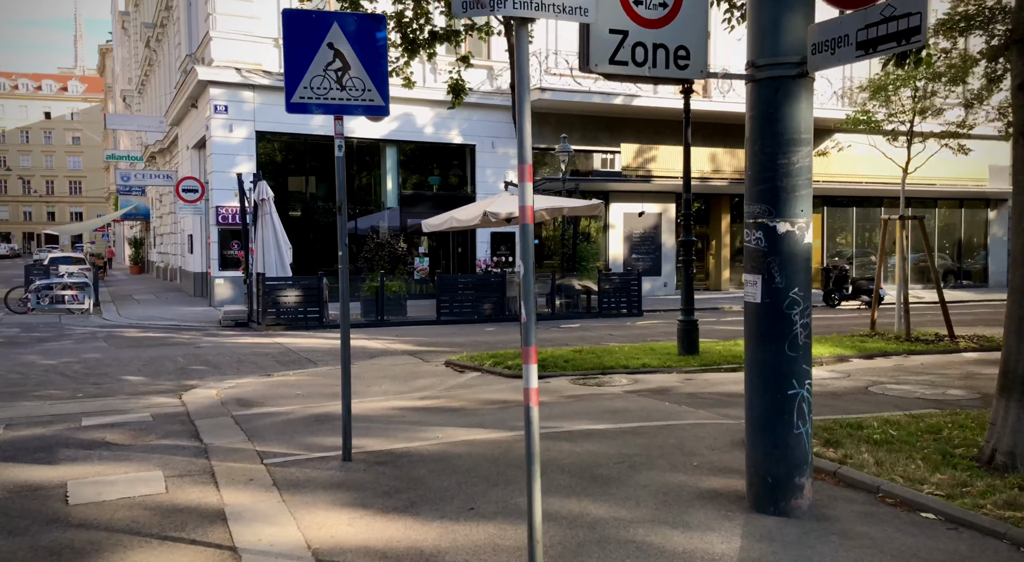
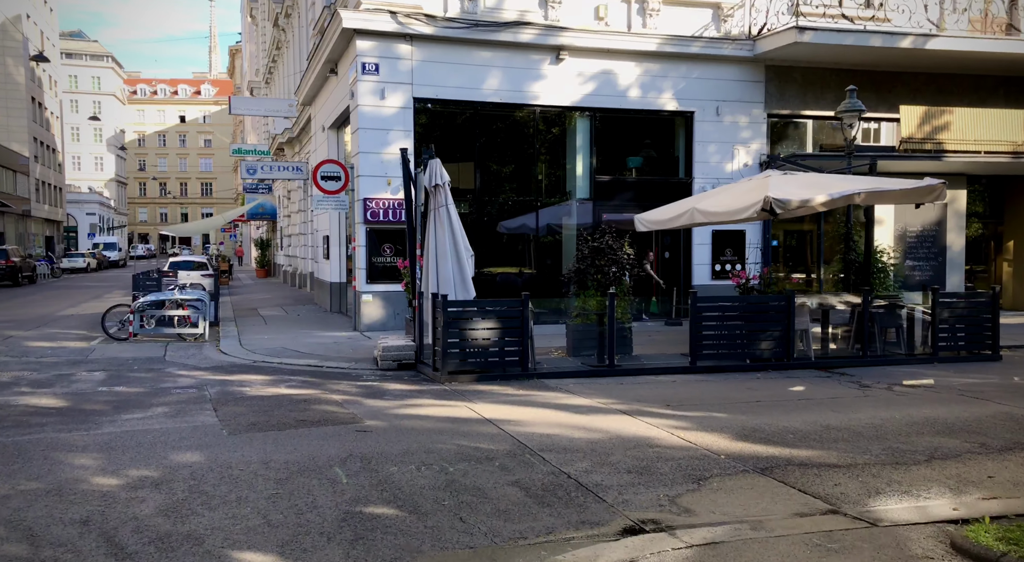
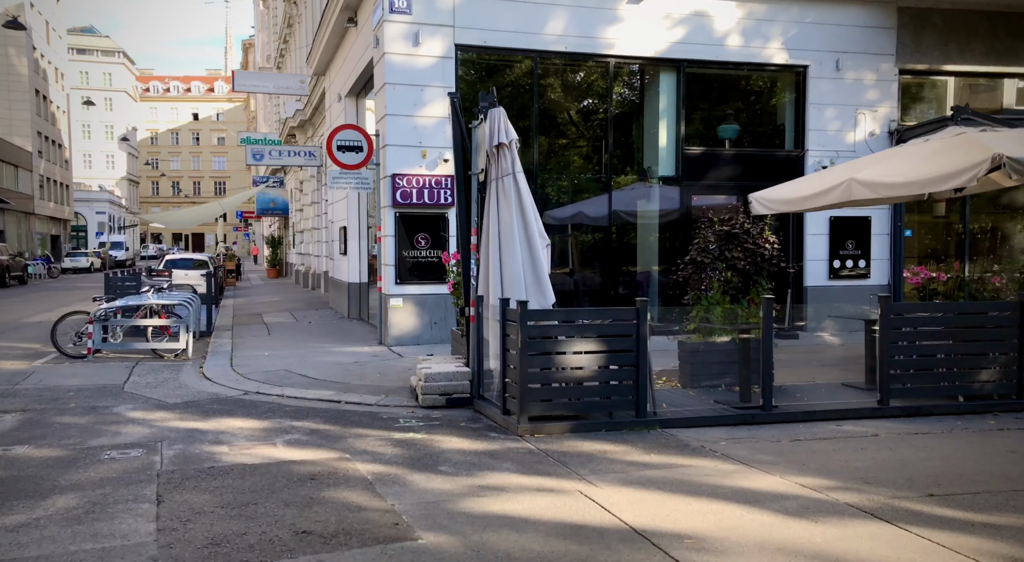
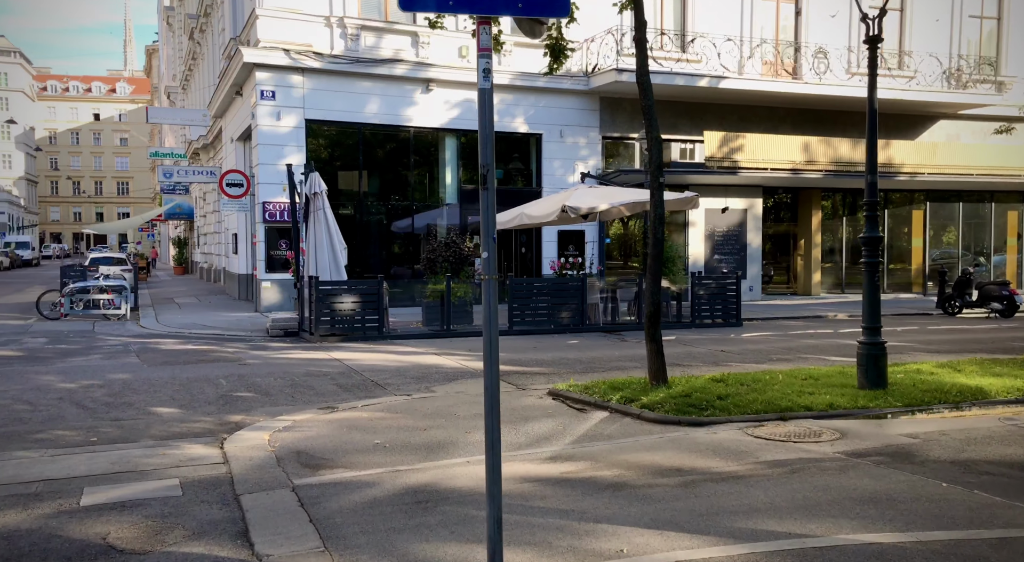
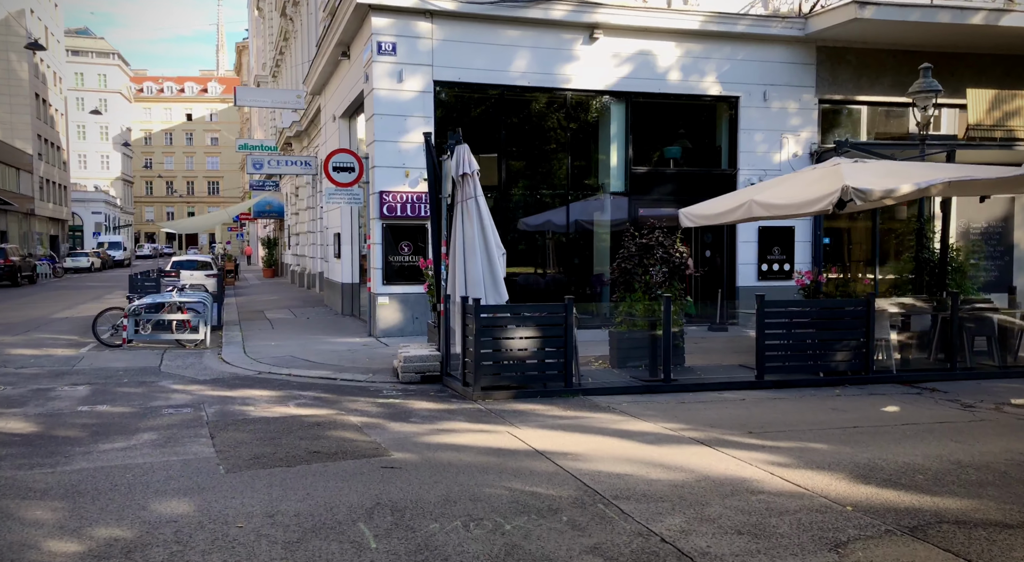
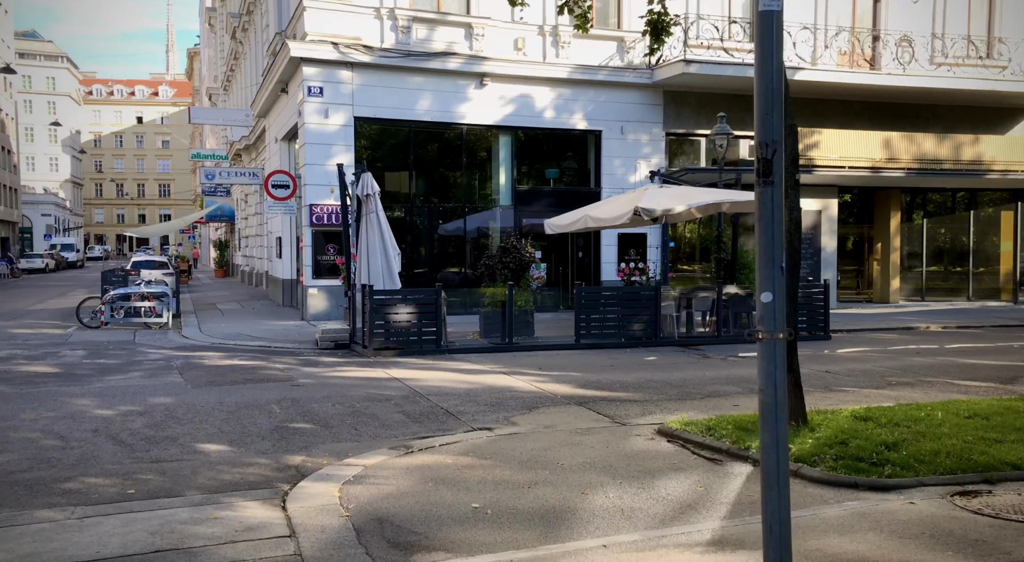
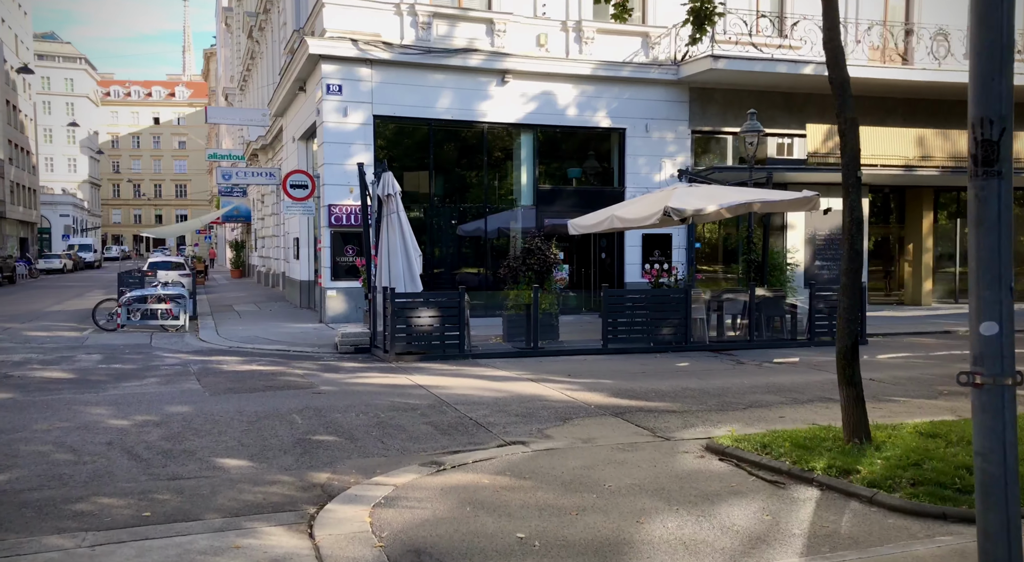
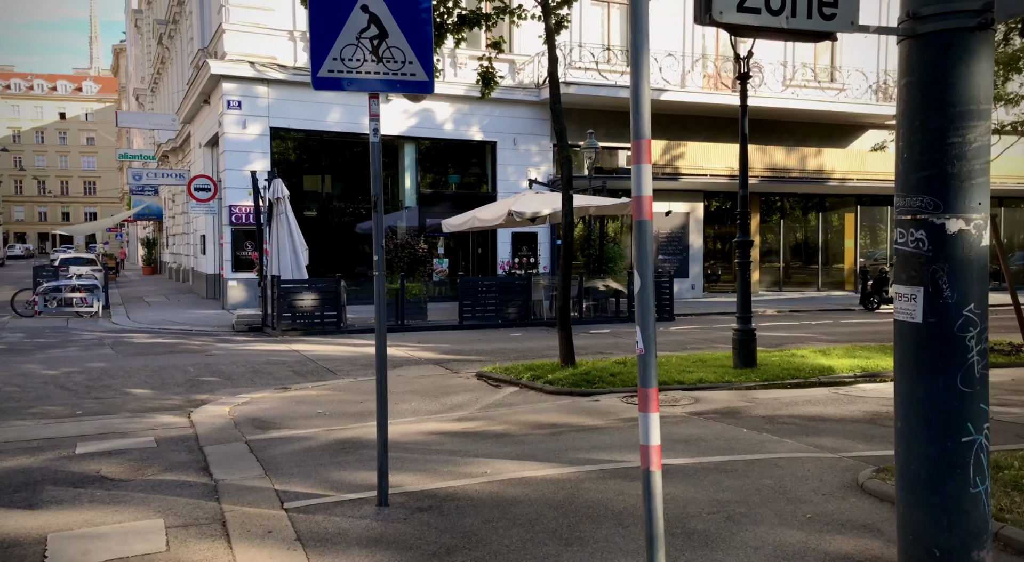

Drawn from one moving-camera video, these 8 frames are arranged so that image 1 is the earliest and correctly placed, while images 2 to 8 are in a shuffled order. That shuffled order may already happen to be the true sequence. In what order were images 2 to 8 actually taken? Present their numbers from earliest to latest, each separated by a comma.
8, 4, 6, 7, 2, 5, 3
